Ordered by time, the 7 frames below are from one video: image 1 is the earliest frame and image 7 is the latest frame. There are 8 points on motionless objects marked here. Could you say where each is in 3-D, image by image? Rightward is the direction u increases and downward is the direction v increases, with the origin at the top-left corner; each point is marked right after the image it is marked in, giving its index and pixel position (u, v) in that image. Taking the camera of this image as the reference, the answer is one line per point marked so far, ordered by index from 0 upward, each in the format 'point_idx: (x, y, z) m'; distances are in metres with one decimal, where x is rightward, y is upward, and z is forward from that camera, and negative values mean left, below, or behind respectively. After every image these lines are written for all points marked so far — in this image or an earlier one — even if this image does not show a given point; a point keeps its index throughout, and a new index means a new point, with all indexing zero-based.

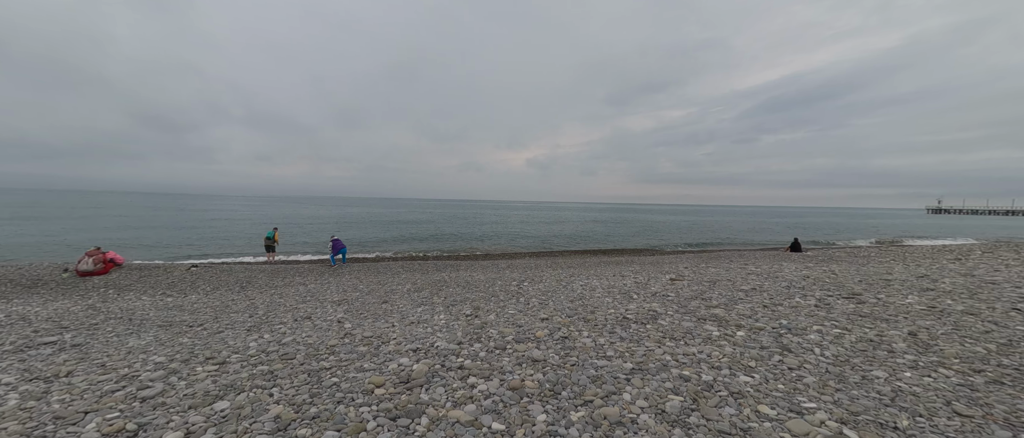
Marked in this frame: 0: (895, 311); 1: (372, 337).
0: (+9.7, -2.3, +9.1) m
1: (-2.7, -2.3, +6.8) m
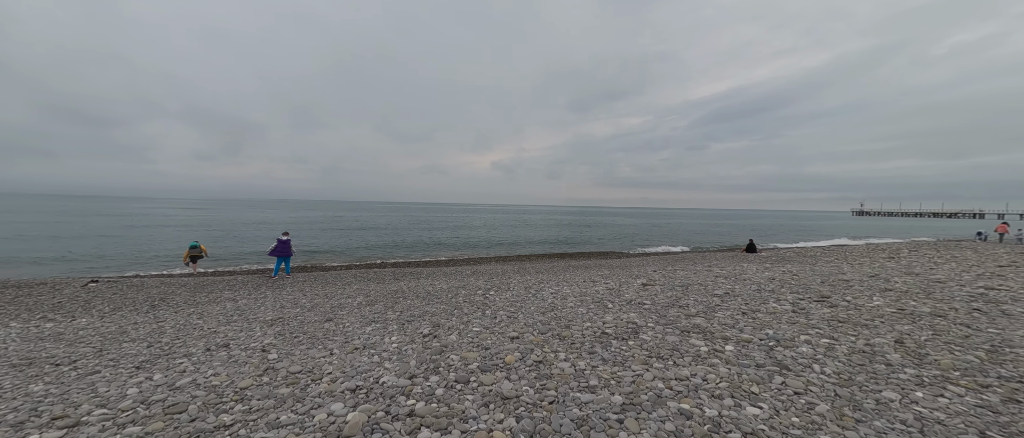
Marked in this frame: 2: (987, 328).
0: (+8.9, -2.4, +8.9) m
1: (-3.3, -2.4, +5.5) m
2: (+10.5, -2.4, +7.9) m
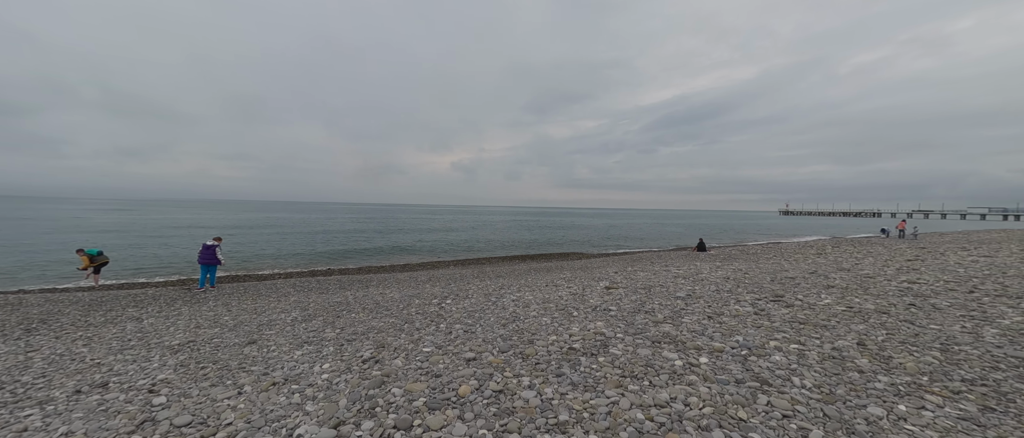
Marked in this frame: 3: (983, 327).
0: (+7.9, -2.4, +9.0) m
1: (-3.8, -2.4, +4.2) m
2: (+9.6, -2.4, +8.2) m
3: (+10.2, -2.3, +7.8) m
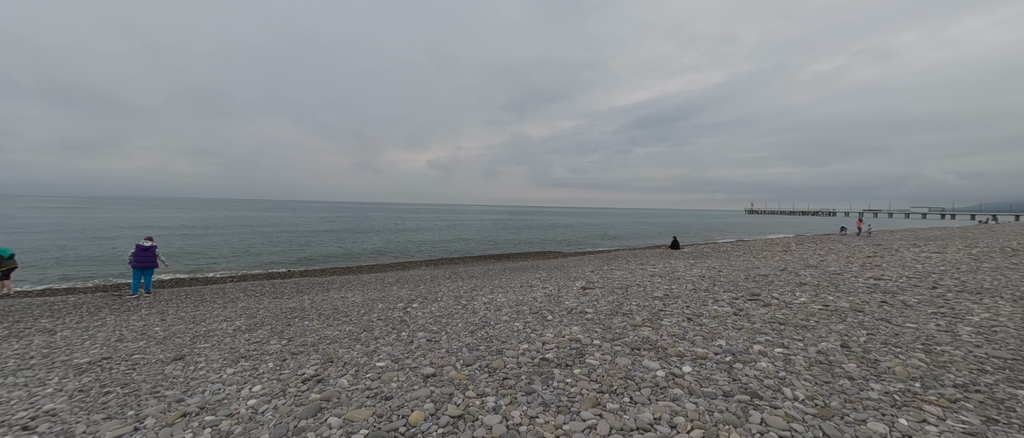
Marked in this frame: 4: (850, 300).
0: (+7.1, -2.3, +8.8) m
1: (-4.2, -2.4, +3.3) m
2: (+8.9, -2.3, +8.1) m
3: (+9.6, -2.3, +7.7) m
4: (+9.6, -2.3, +10.1) m
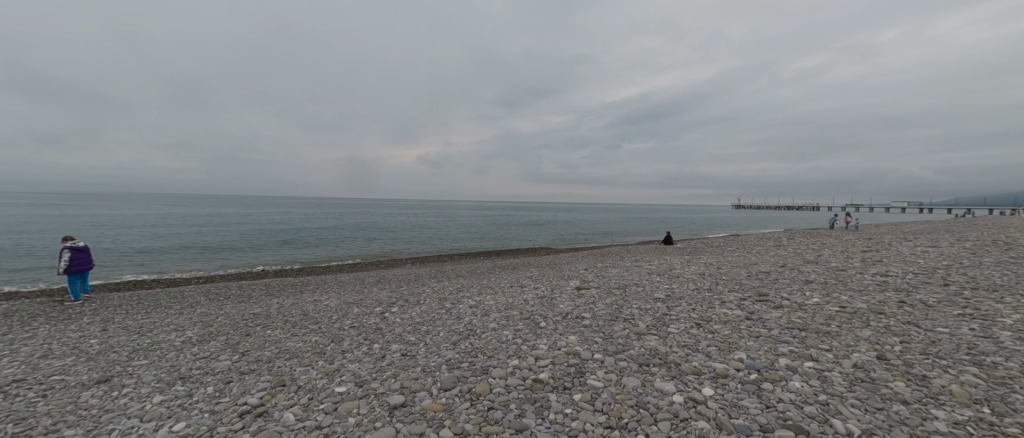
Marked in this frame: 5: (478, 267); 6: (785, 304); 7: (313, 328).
0: (+6.9, -2.2, +8.0) m
1: (-4.3, -2.4, +2.2) m
2: (+8.7, -2.2, +7.3) m
3: (+9.3, -2.1, +7.0) m
4: (+9.3, -2.1, +9.4) m
5: (-1.8, -2.5, +18.9) m
6: (+6.9, -2.2, +9.1) m
7: (-5.1, -2.8, +9.1) m
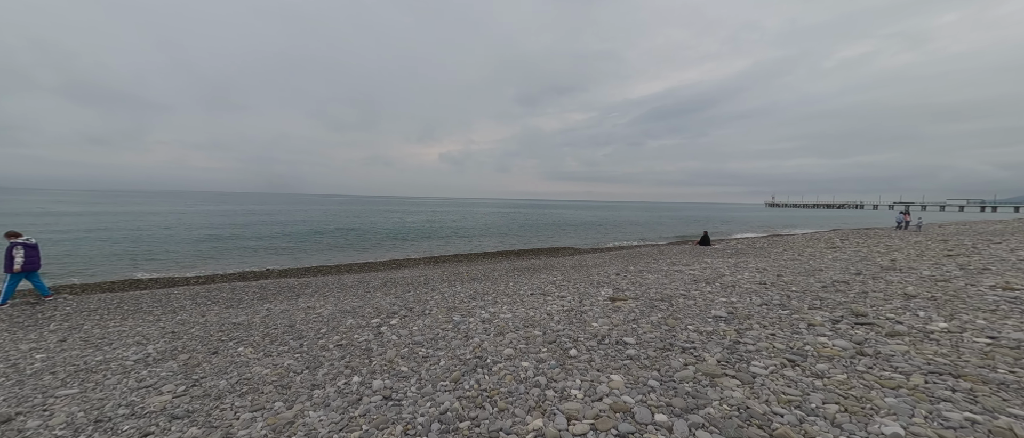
0: (+7.2, -2.1, +5.7) m
1: (-4.3, -2.3, +0.6) m
2: (+9.0, -2.1, +4.9) m
3: (+9.6, -2.1, +4.5) m
4: (+9.7, -2.1, +6.9) m
5: (-0.7, -2.4, +17.1) m
6: (+7.4, -2.1, +6.8) m
7: (-4.6, -2.7, +7.5) m
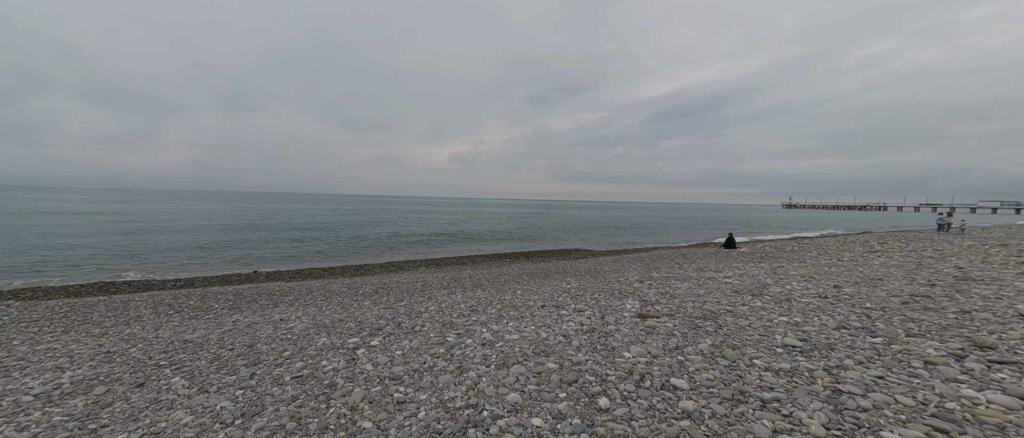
0: (+7.3, -2.1, +3.7) m
1: (-4.4, -2.2, -1.1) m
2: (+9.0, -2.1, +2.9) m
3: (+9.6, -2.1, +2.5) m
4: (+9.8, -2.1, +4.9) m
5: (-0.3, -2.4, +15.4) m
6: (+7.4, -2.1, +4.8) m
7: (-4.5, -2.6, +5.9) m
